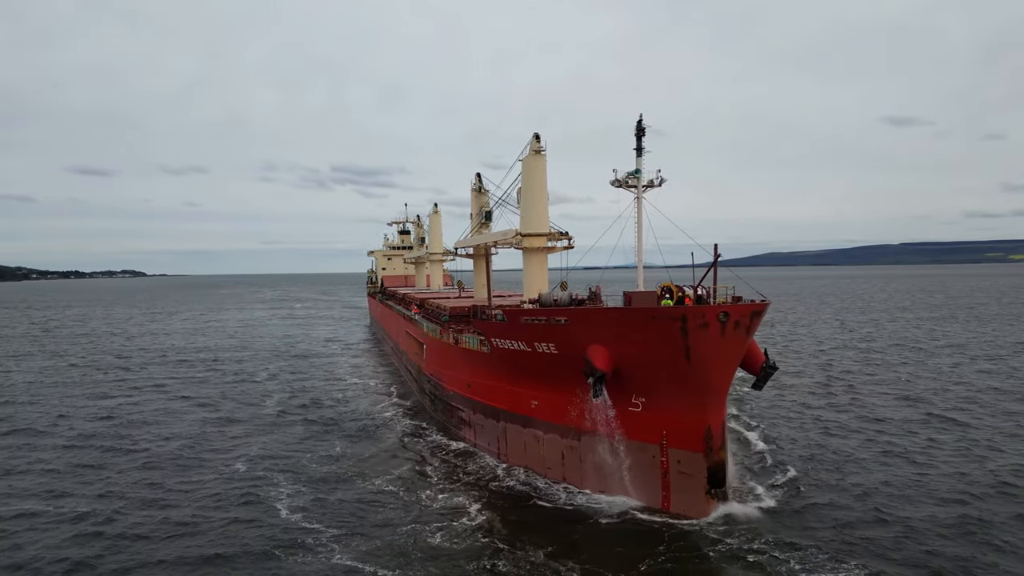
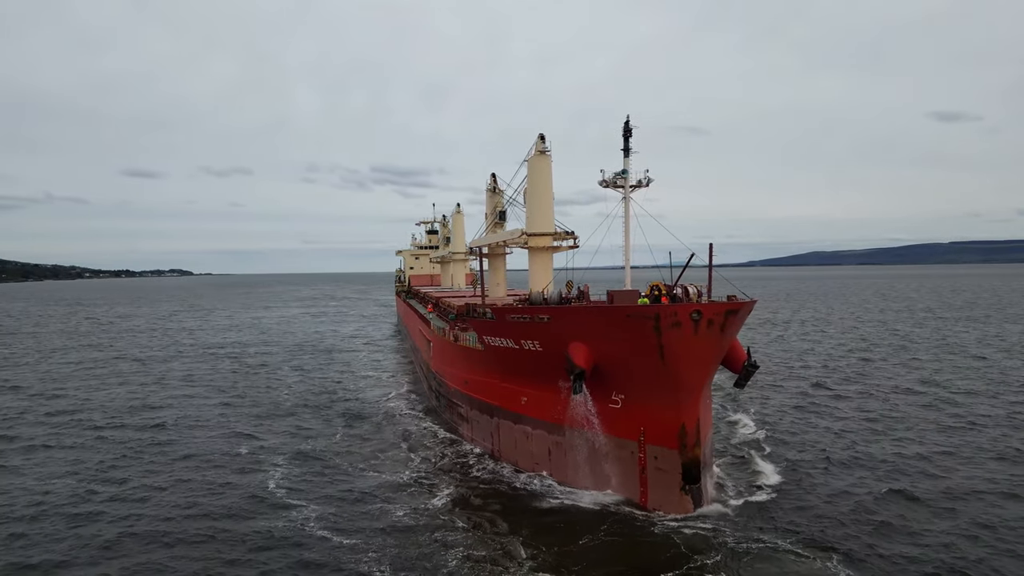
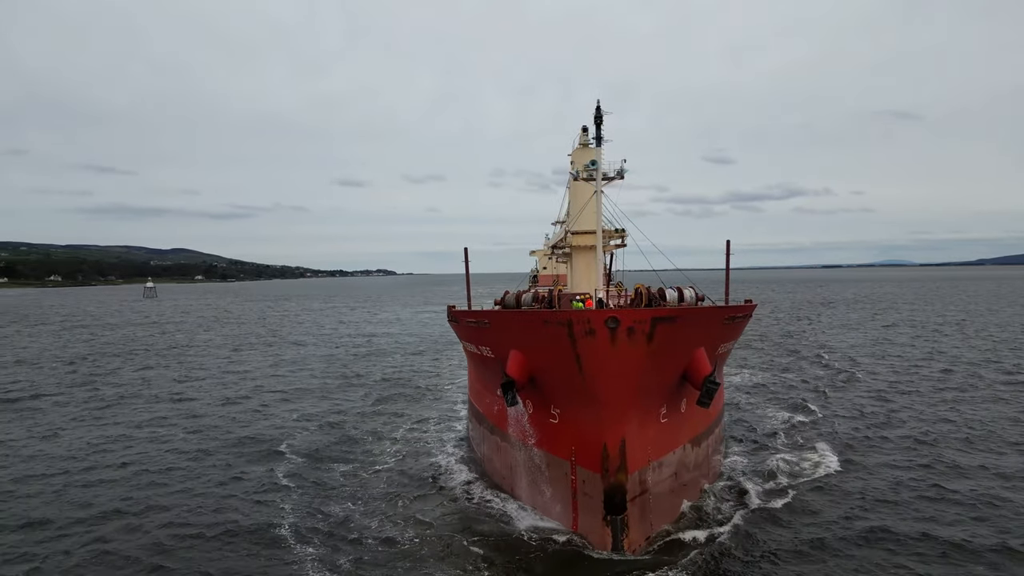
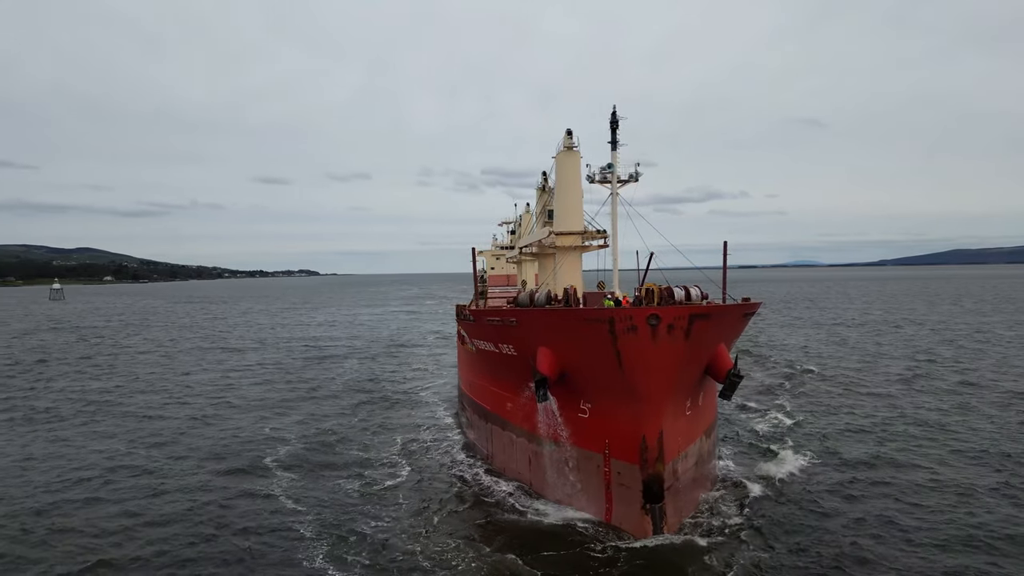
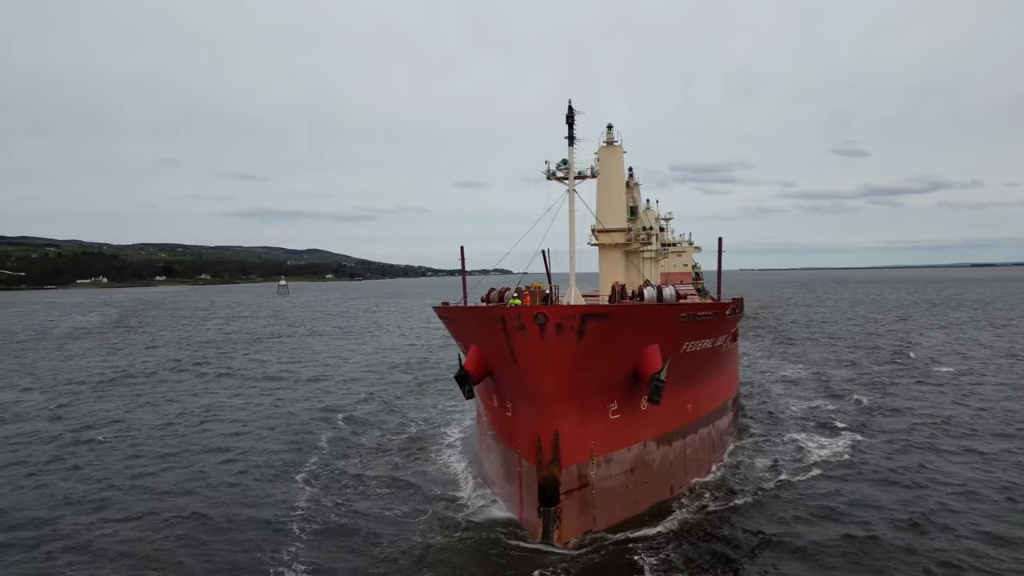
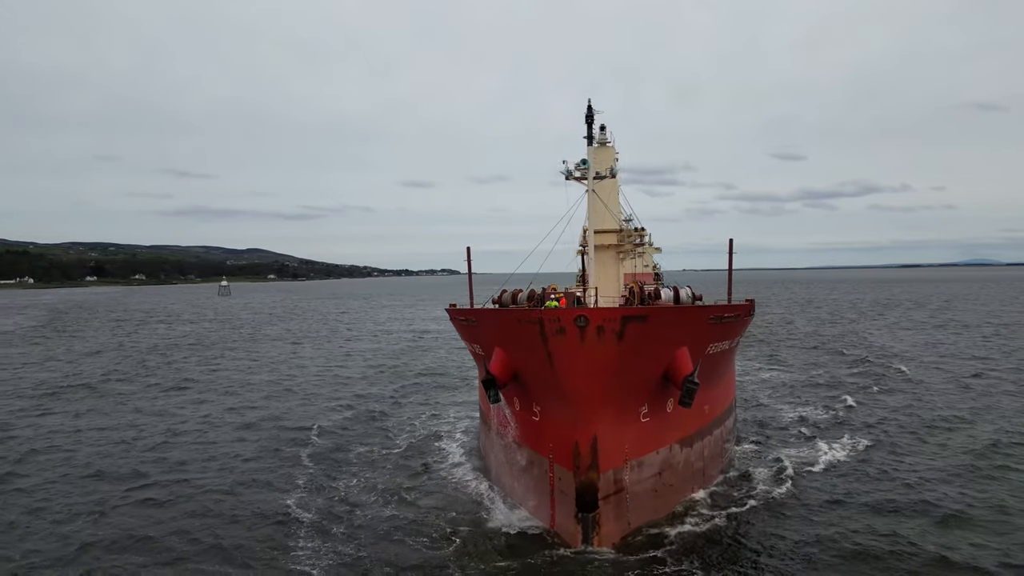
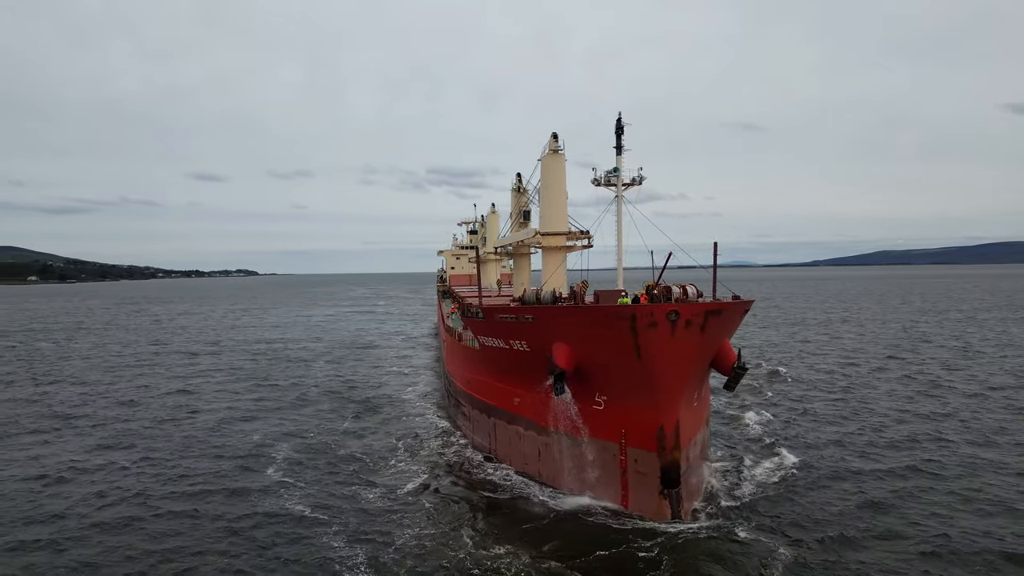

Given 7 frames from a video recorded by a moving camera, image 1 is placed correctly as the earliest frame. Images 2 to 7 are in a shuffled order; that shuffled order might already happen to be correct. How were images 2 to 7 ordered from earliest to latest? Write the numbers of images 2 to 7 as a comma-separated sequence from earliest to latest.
2, 7, 4, 3, 6, 5
